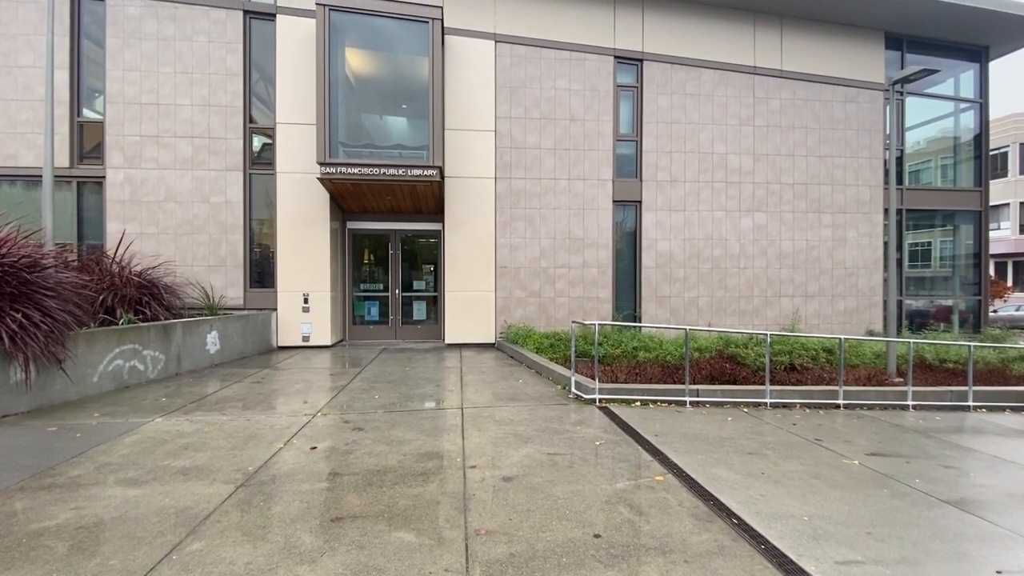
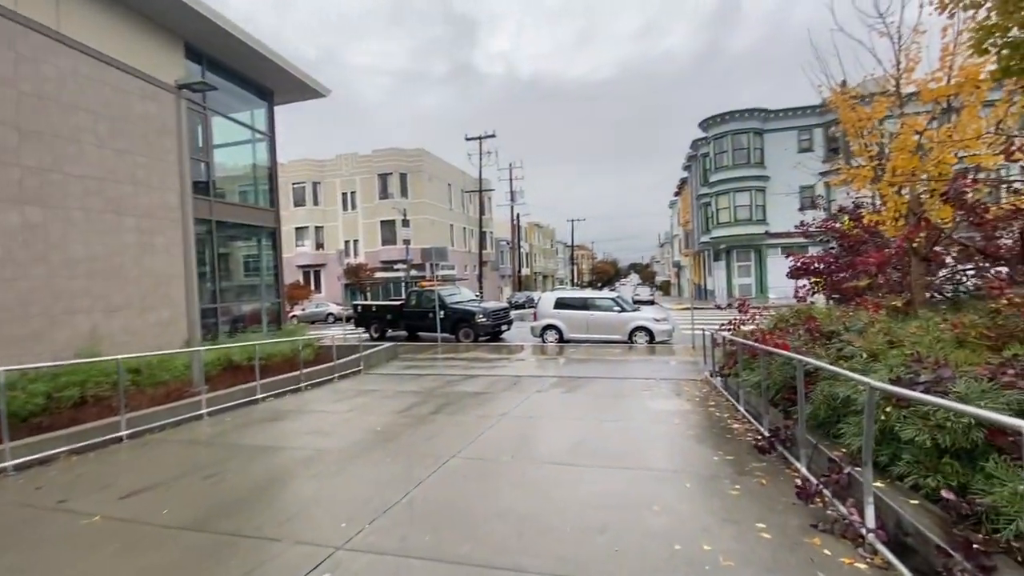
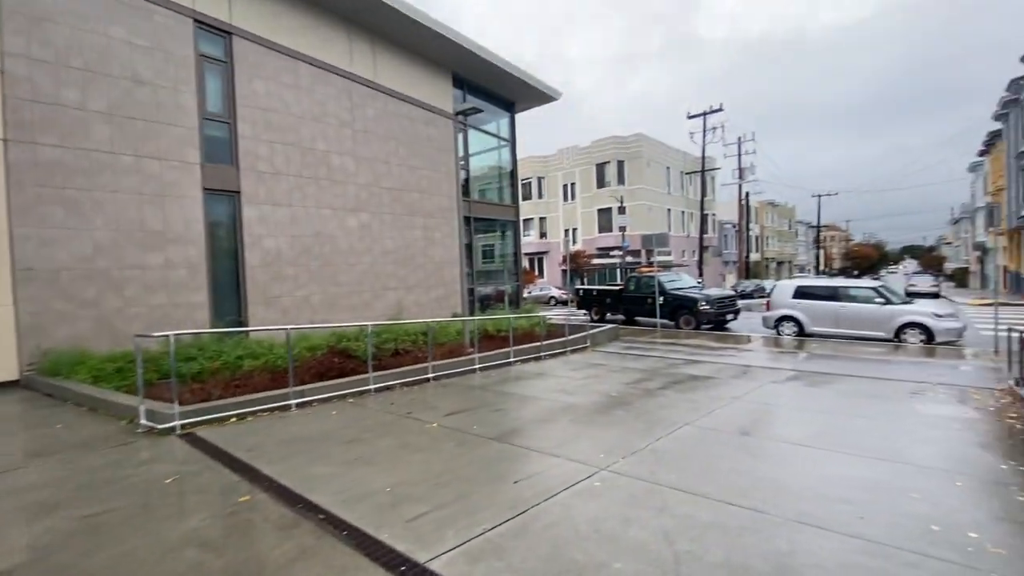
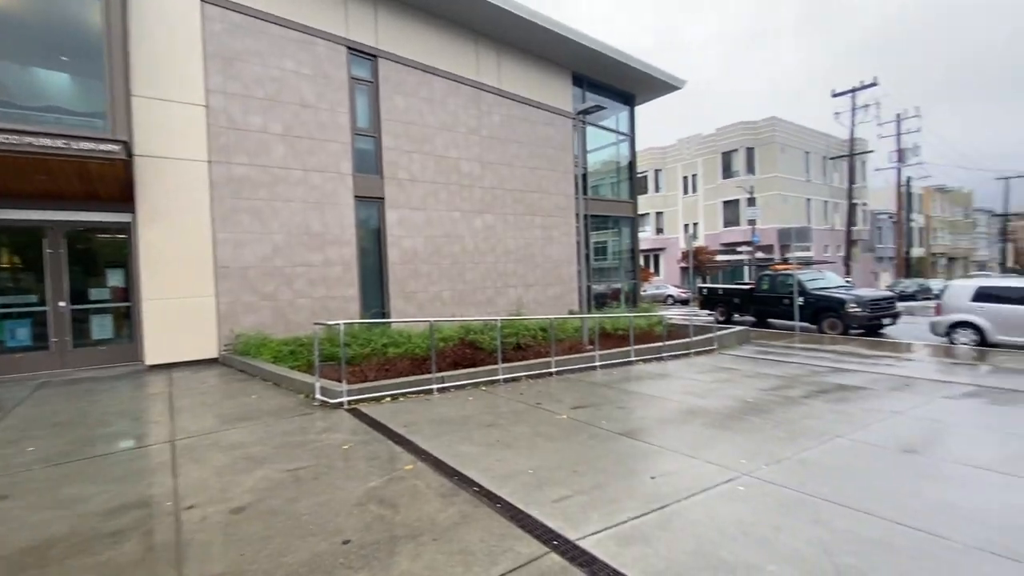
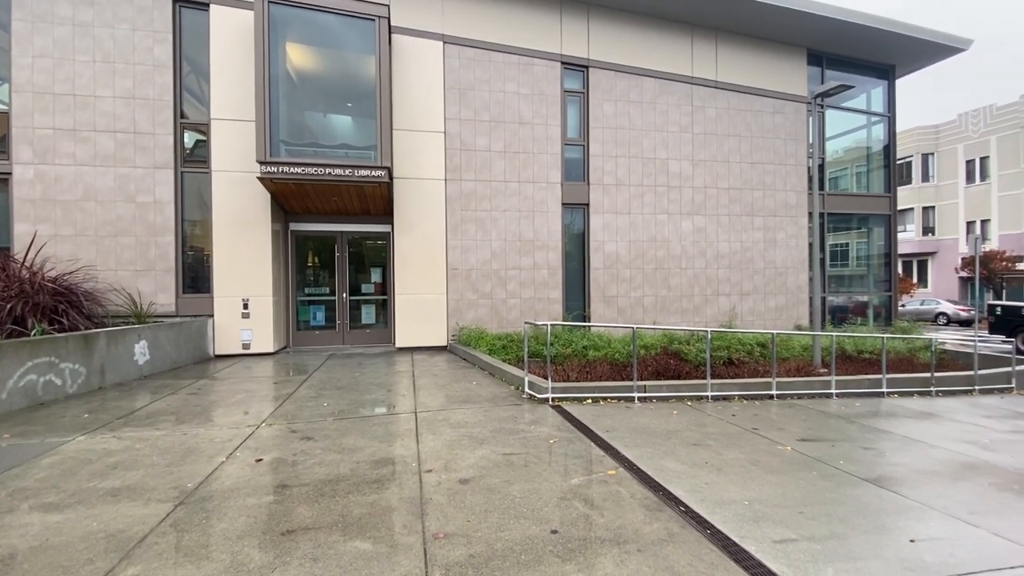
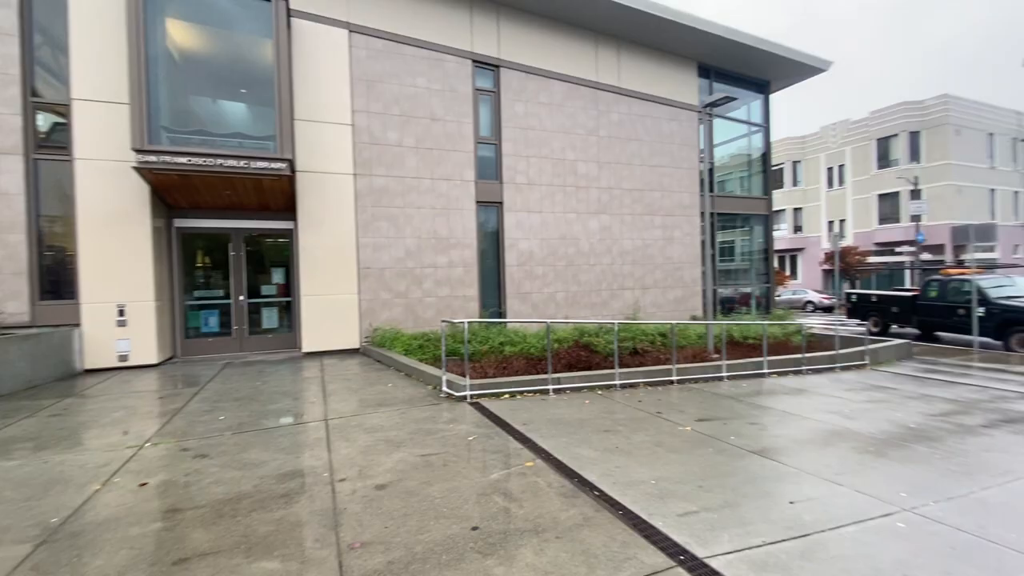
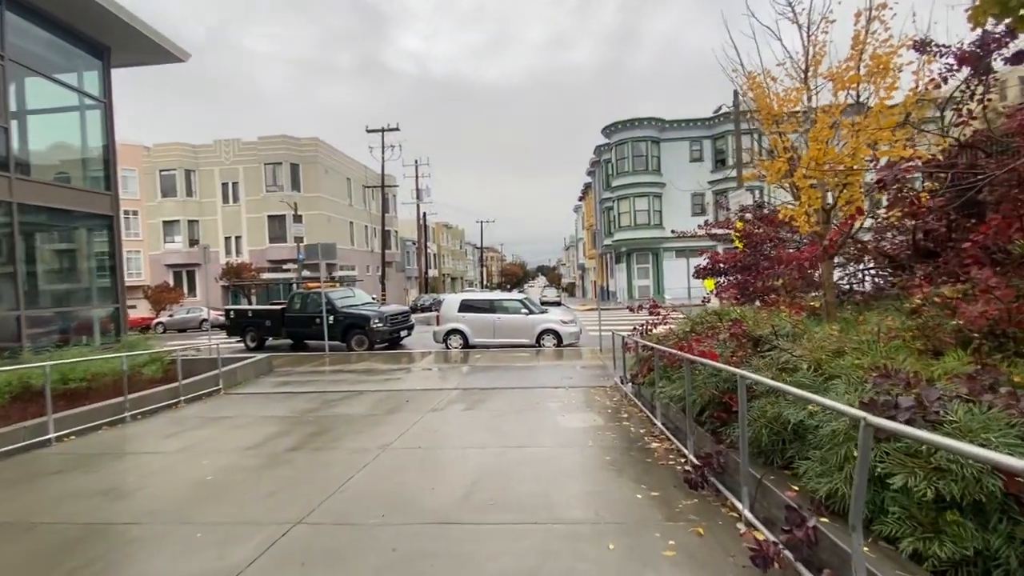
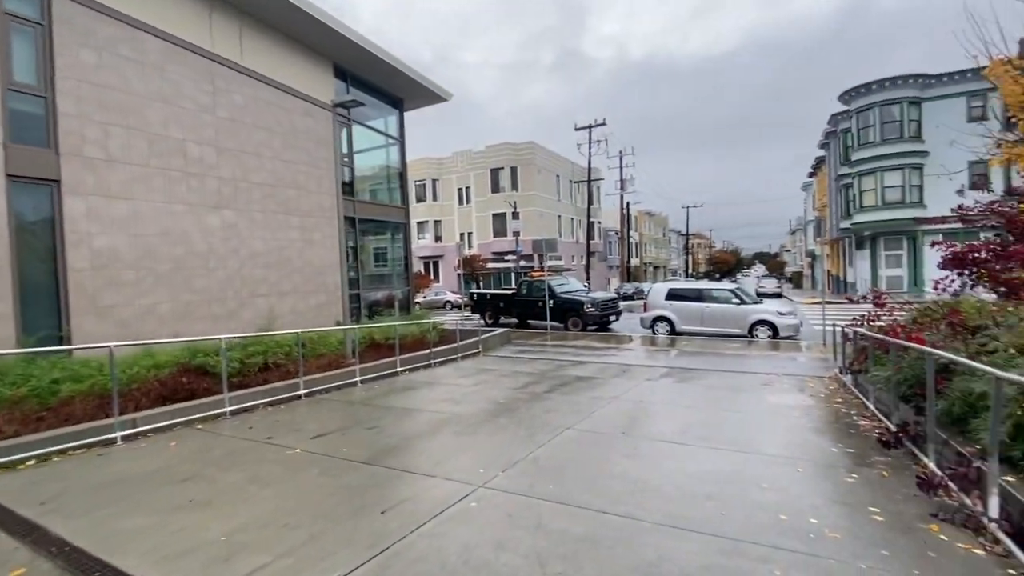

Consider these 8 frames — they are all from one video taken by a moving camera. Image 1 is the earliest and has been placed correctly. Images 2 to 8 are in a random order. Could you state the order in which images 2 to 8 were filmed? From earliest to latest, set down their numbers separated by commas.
5, 6, 4, 3, 8, 2, 7
